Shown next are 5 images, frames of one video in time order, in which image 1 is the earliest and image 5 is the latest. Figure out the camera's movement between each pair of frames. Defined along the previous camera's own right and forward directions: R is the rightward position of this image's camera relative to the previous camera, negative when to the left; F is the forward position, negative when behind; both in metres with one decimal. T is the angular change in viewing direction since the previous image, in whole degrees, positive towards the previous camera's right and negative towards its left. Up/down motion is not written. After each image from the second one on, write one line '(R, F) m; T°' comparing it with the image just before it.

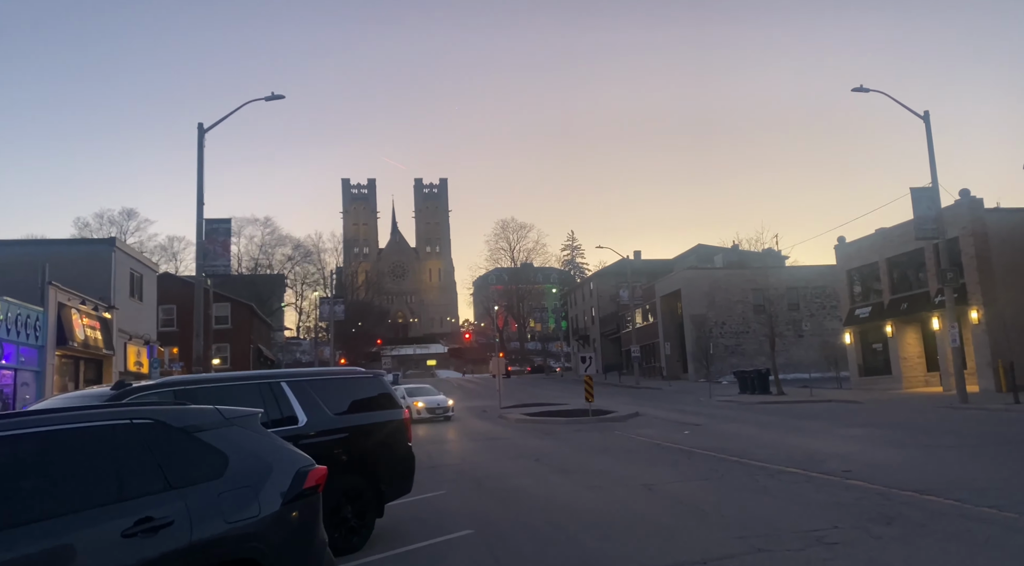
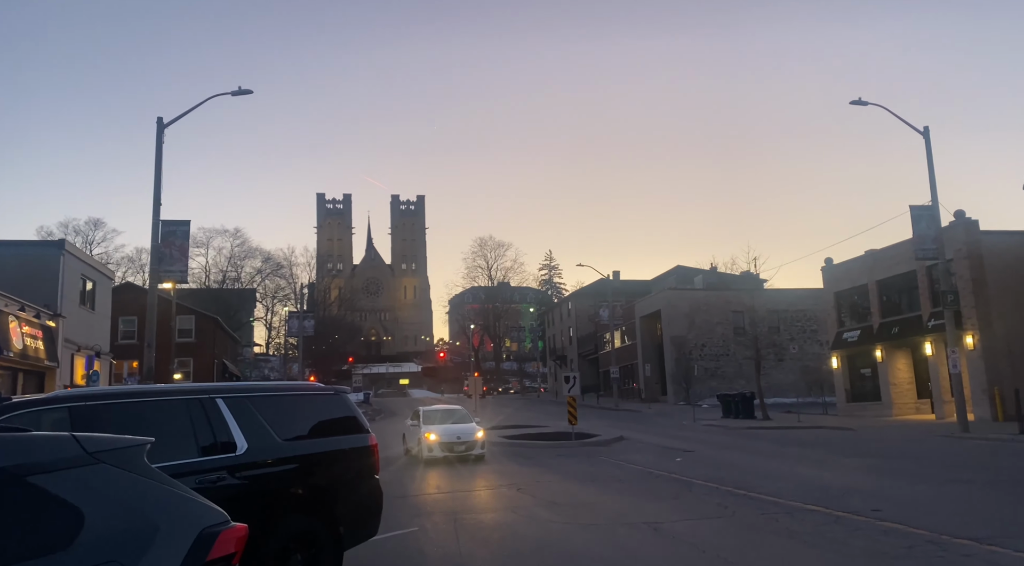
(-0.2, +1.5) m; +2°
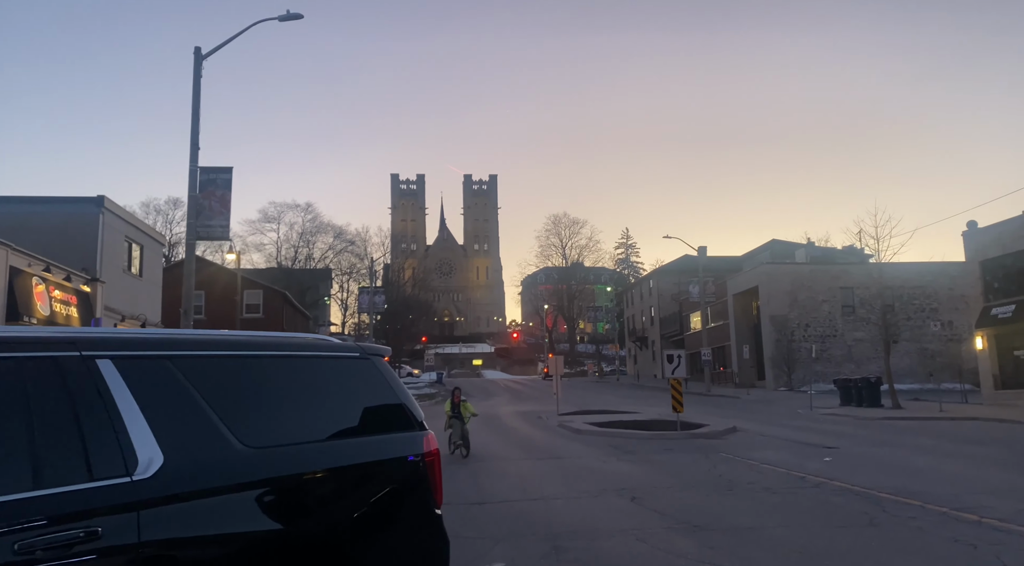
(-0.6, +3.8) m; -5°
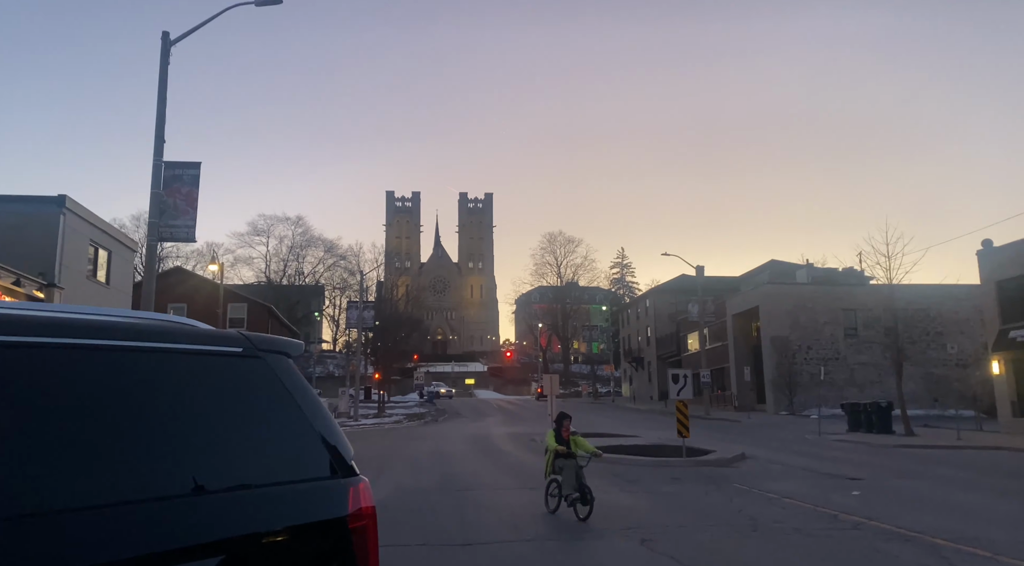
(0.0, +1.6) m; 0°
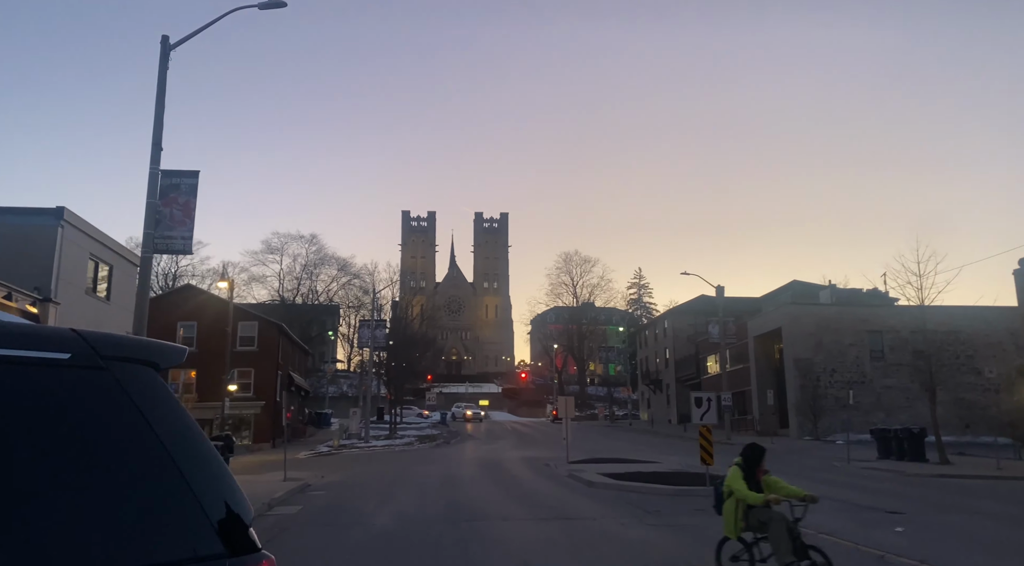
(+0.1, +1.0) m; -1°
